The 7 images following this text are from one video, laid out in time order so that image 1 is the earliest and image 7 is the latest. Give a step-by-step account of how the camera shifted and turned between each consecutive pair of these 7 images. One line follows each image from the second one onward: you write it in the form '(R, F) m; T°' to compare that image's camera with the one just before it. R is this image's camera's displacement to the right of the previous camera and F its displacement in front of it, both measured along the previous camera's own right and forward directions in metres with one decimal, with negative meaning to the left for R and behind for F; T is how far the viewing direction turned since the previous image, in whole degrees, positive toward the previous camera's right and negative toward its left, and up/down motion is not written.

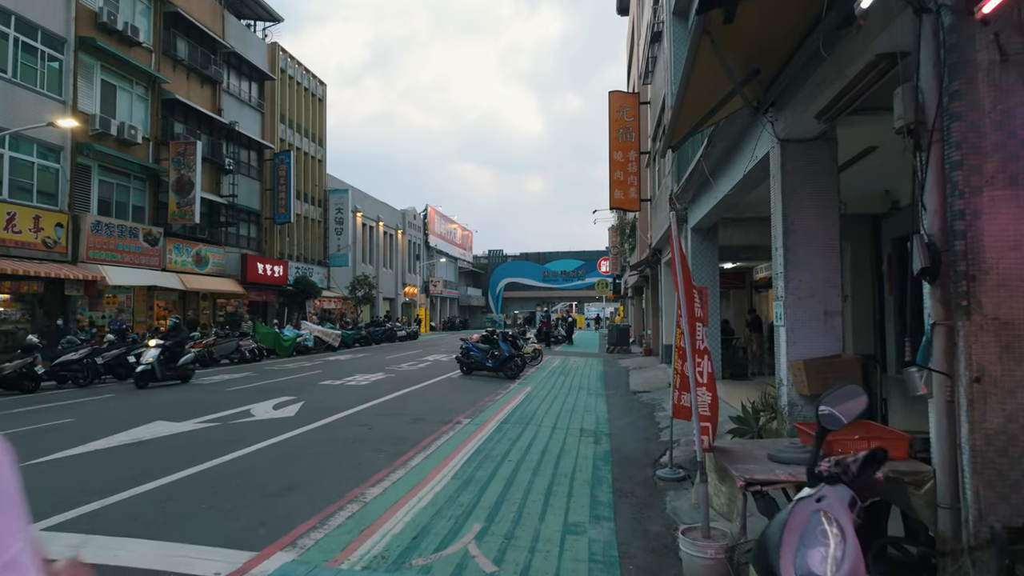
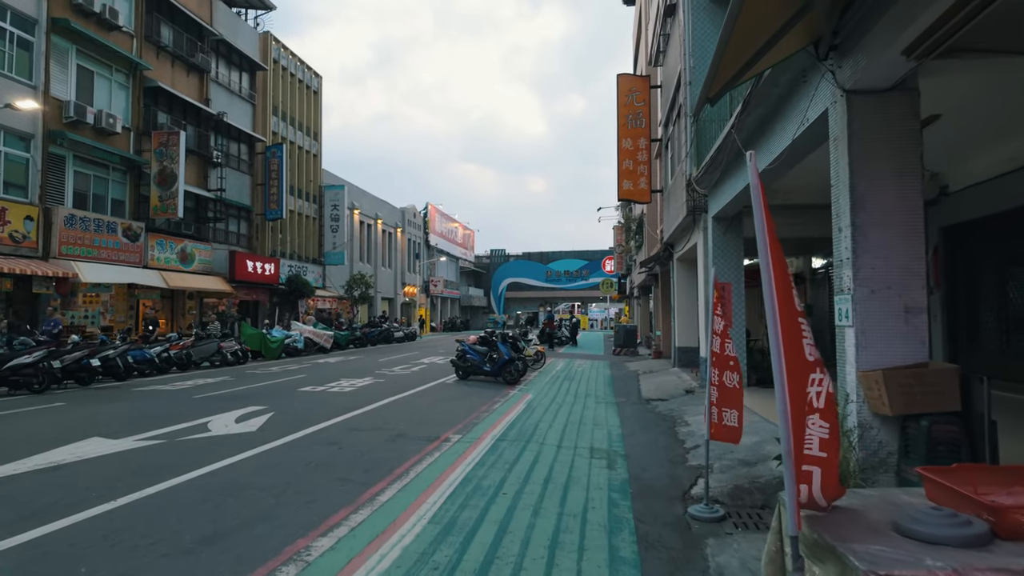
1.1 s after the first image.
(+0.1, +1.4) m; 0°
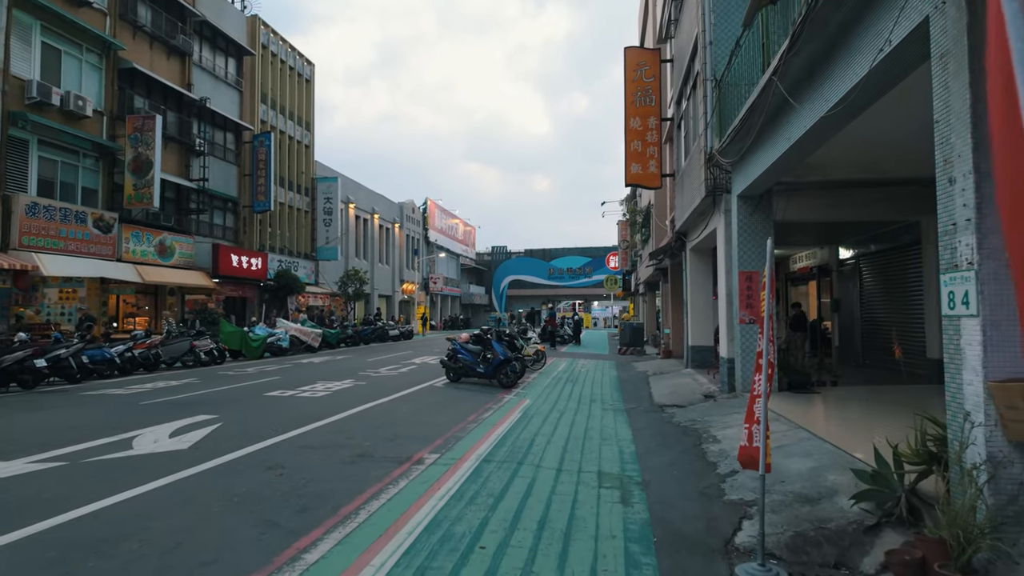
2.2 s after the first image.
(+0.2, +1.5) m; 0°
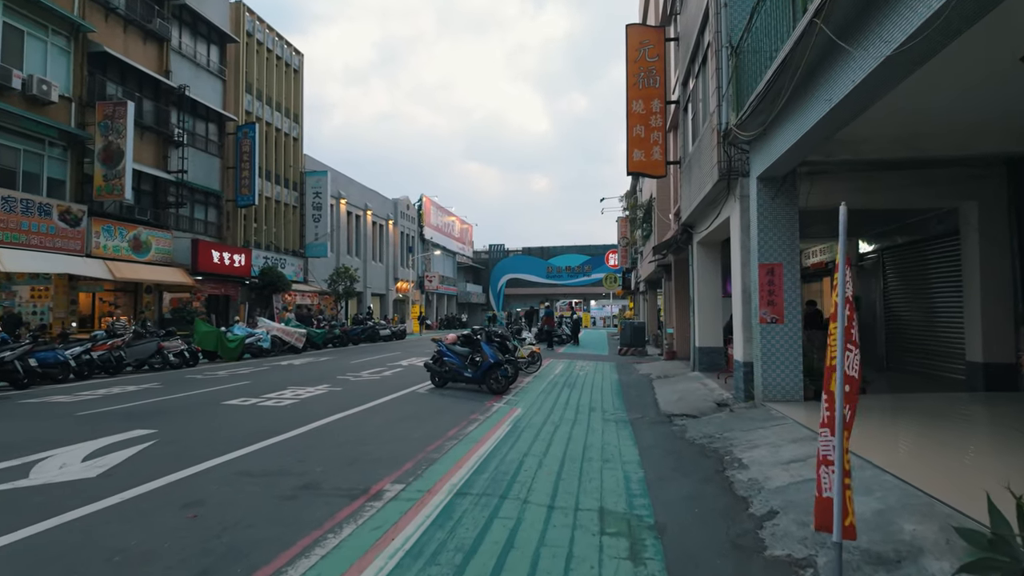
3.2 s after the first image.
(+0.2, +1.3) m; 0°
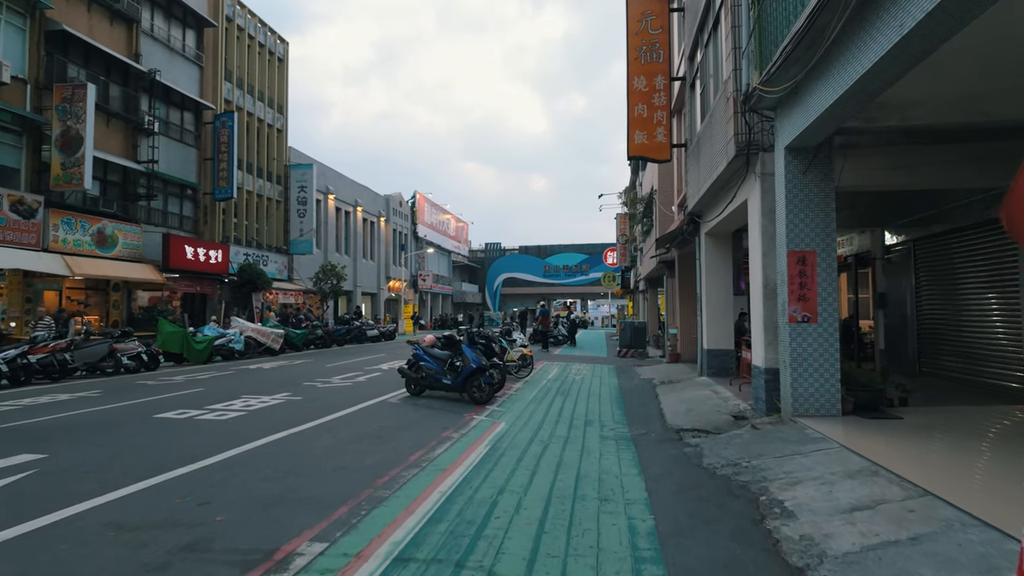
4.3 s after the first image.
(+0.2, +1.5) m; 0°
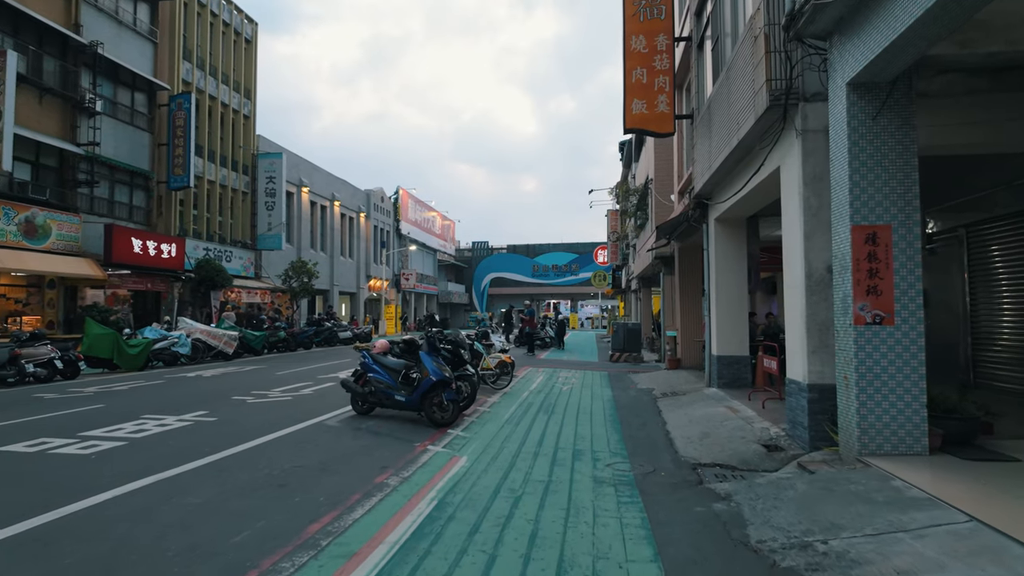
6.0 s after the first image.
(+0.3, +2.1) m; +1°
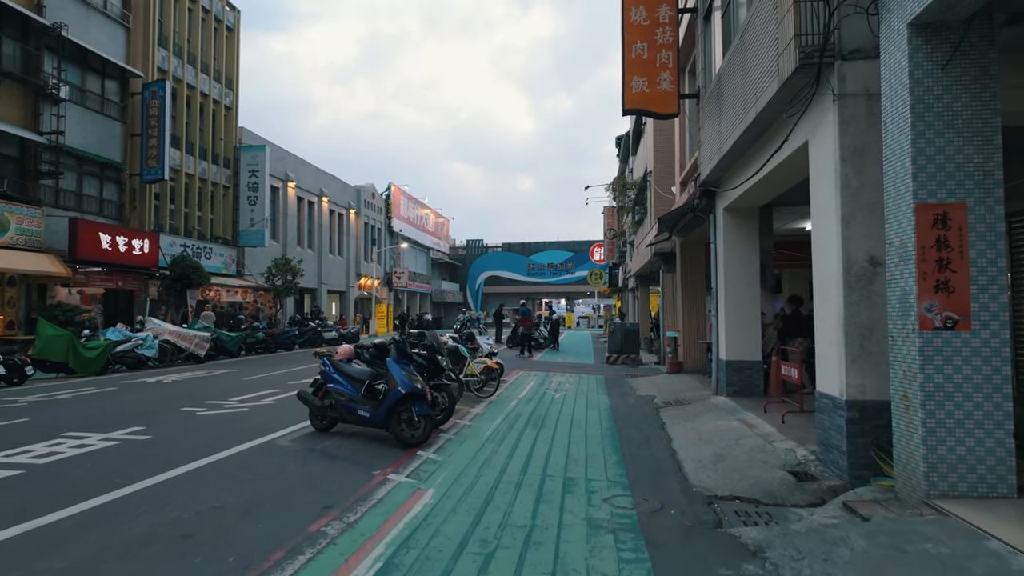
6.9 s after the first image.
(+0.2, +1.2) m; 0°
